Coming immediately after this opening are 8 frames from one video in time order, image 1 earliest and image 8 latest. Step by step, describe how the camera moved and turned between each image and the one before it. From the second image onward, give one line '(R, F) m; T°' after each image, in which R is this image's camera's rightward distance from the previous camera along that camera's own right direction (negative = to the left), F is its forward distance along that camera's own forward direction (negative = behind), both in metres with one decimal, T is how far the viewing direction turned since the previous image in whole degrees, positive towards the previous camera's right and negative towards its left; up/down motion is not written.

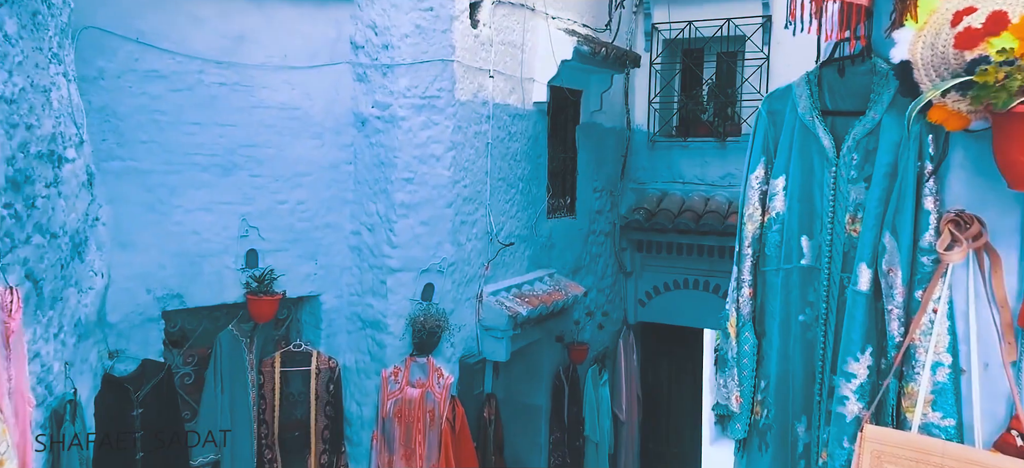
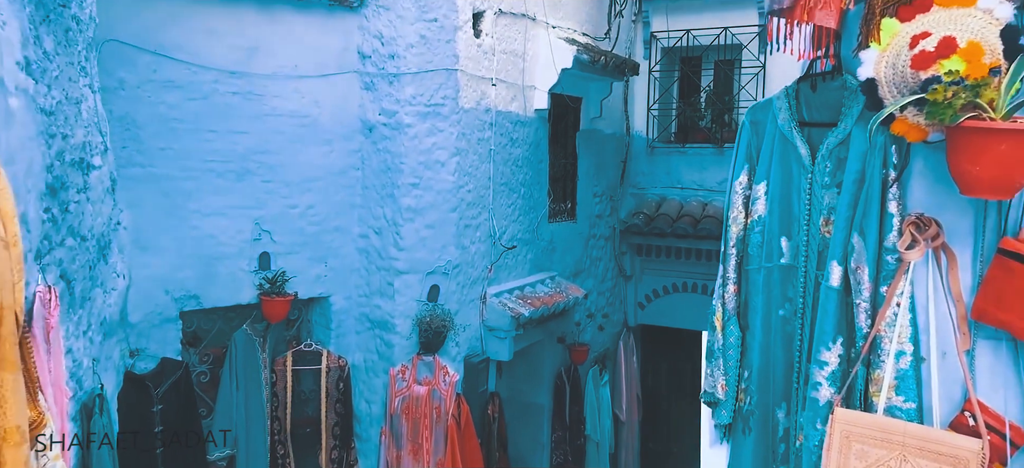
(0.0, -0.2) m; 0°
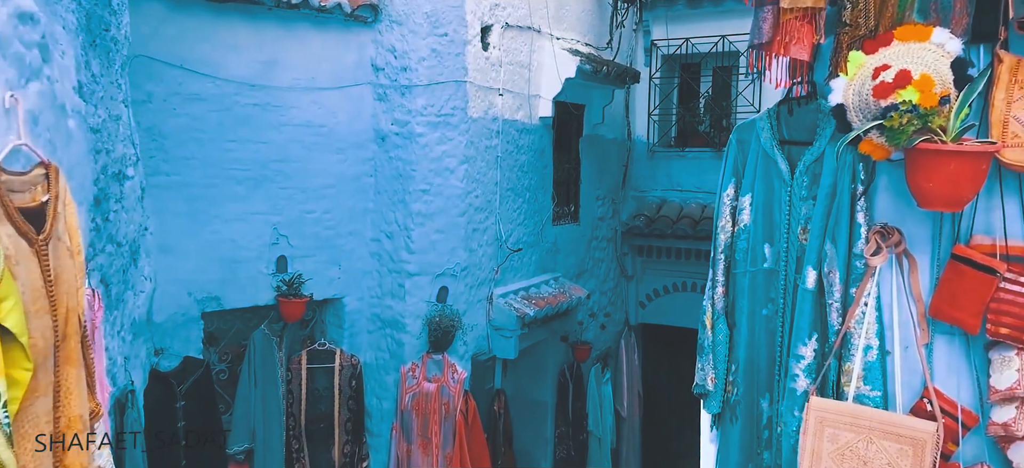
(0.0, -0.2) m; 0°
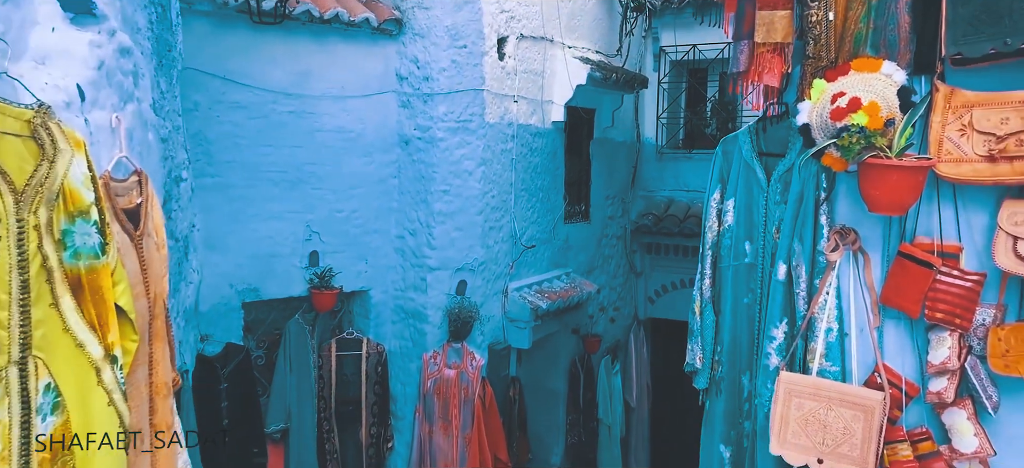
(0.0, -0.3) m; -1°
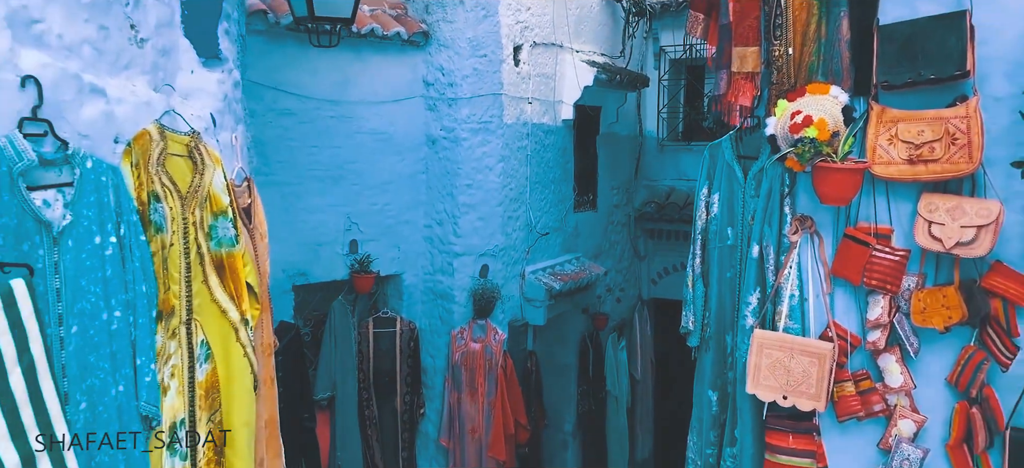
(-0.1, -0.6) m; 0°
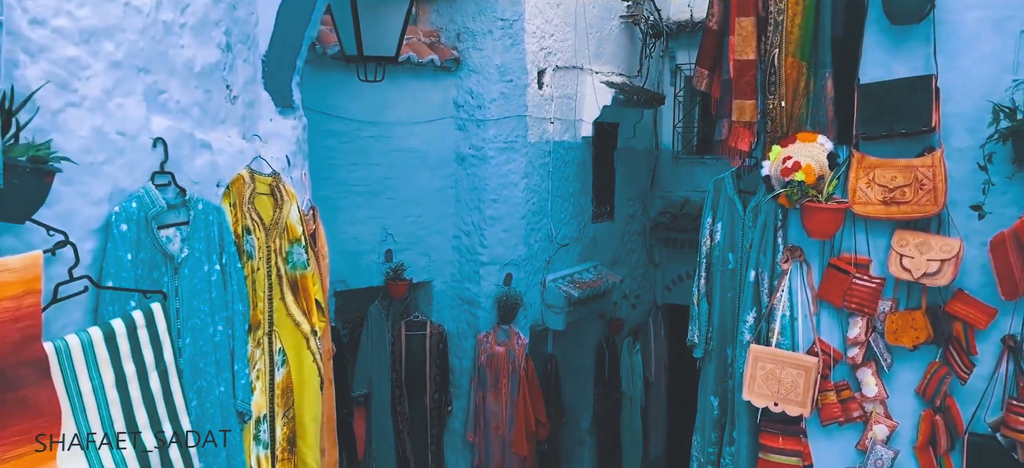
(0.0, -0.4) m; -1°
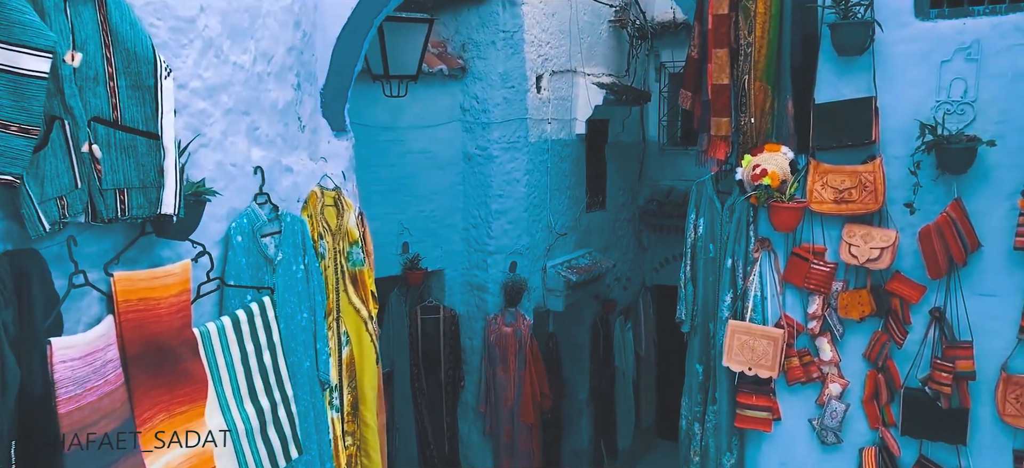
(-0.2, -0.6) m; +1°
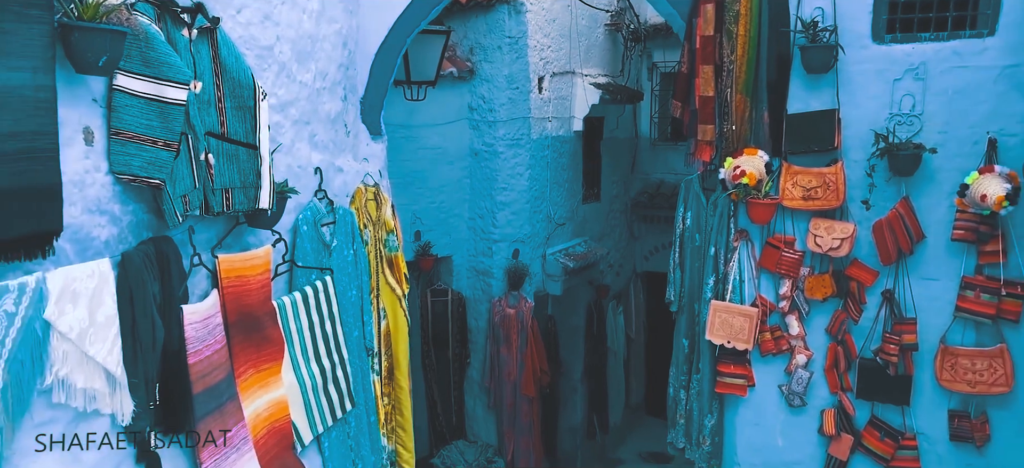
(-0.1, -0.5) m; +1°
